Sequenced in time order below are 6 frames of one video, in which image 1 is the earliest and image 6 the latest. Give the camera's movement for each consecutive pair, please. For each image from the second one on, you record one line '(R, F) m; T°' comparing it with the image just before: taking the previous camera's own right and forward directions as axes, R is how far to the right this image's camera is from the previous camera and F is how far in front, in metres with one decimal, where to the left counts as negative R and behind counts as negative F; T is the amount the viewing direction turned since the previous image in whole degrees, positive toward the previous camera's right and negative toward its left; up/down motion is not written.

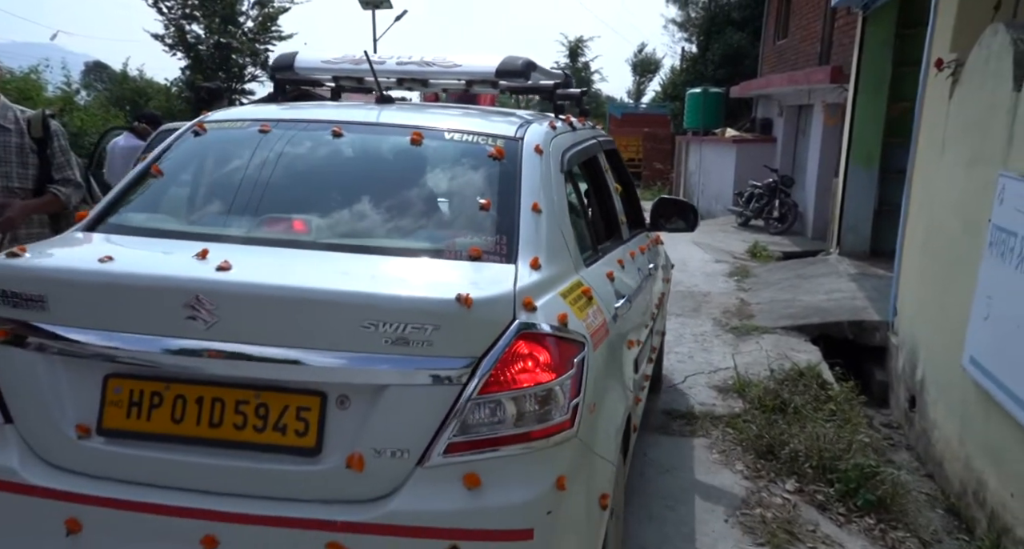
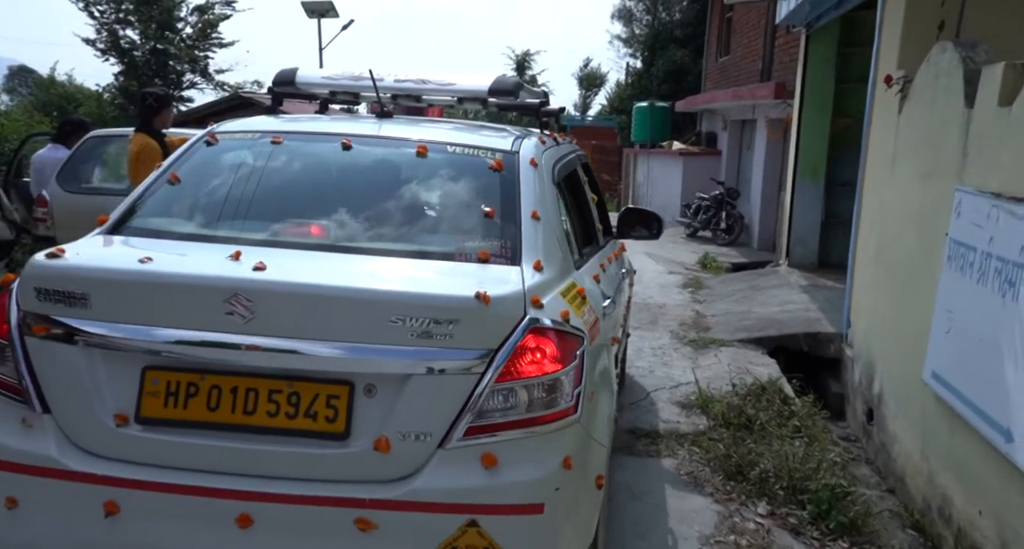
(-0.1, +0.1) m; +4°
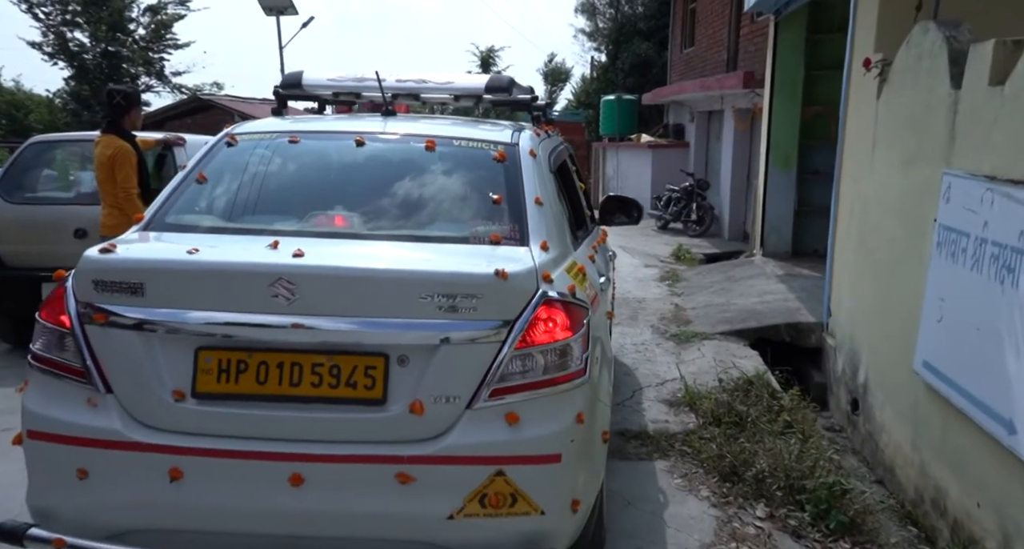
(0.0, +0.1) m; +2°
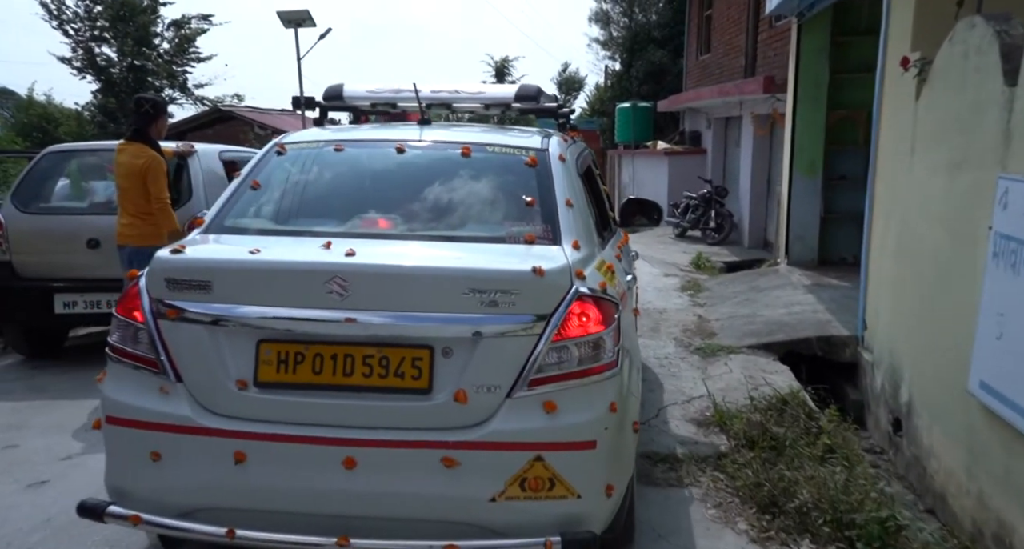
(0.0, +0.2) m; -1°
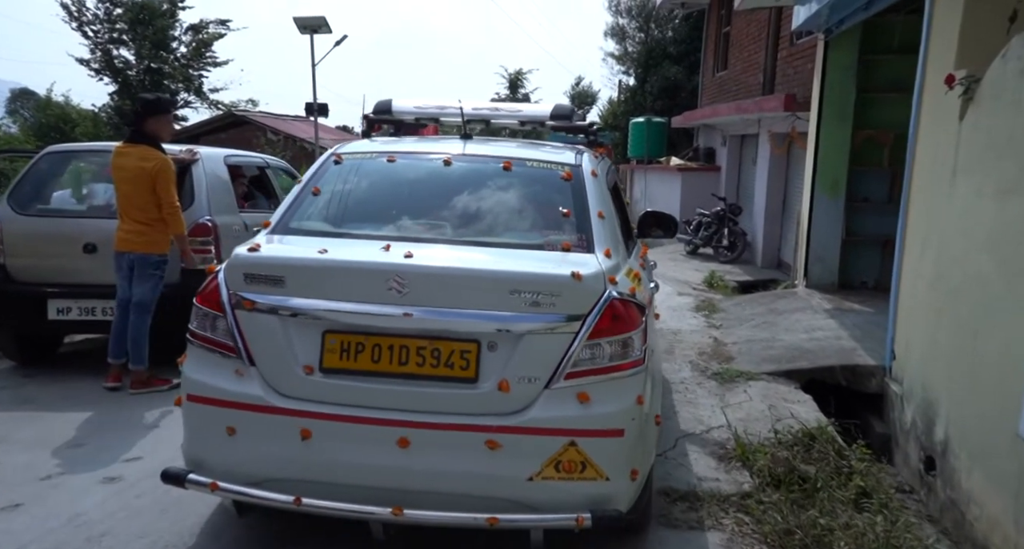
(0.0, +0.2) m; -1°
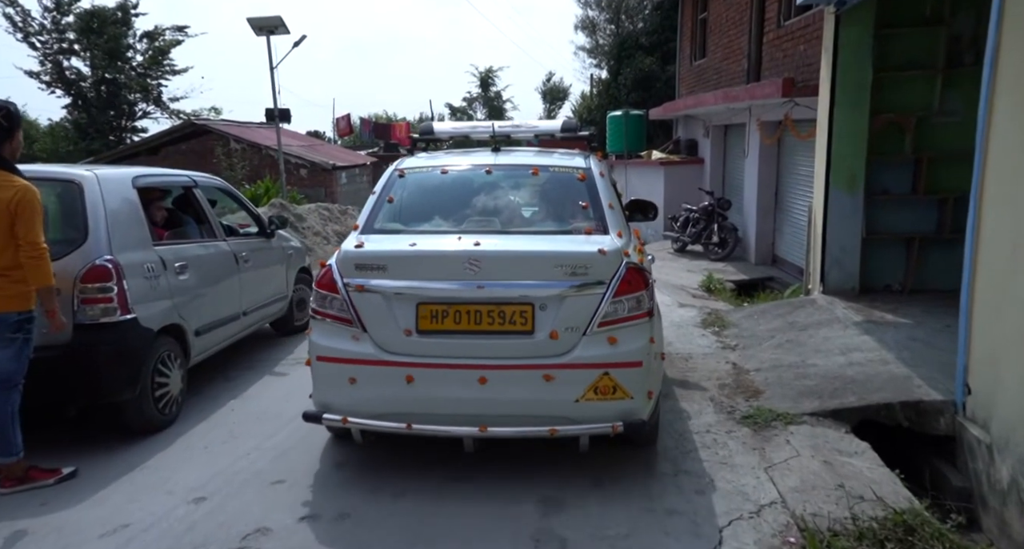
(0.0, +1.0) m; +1°
